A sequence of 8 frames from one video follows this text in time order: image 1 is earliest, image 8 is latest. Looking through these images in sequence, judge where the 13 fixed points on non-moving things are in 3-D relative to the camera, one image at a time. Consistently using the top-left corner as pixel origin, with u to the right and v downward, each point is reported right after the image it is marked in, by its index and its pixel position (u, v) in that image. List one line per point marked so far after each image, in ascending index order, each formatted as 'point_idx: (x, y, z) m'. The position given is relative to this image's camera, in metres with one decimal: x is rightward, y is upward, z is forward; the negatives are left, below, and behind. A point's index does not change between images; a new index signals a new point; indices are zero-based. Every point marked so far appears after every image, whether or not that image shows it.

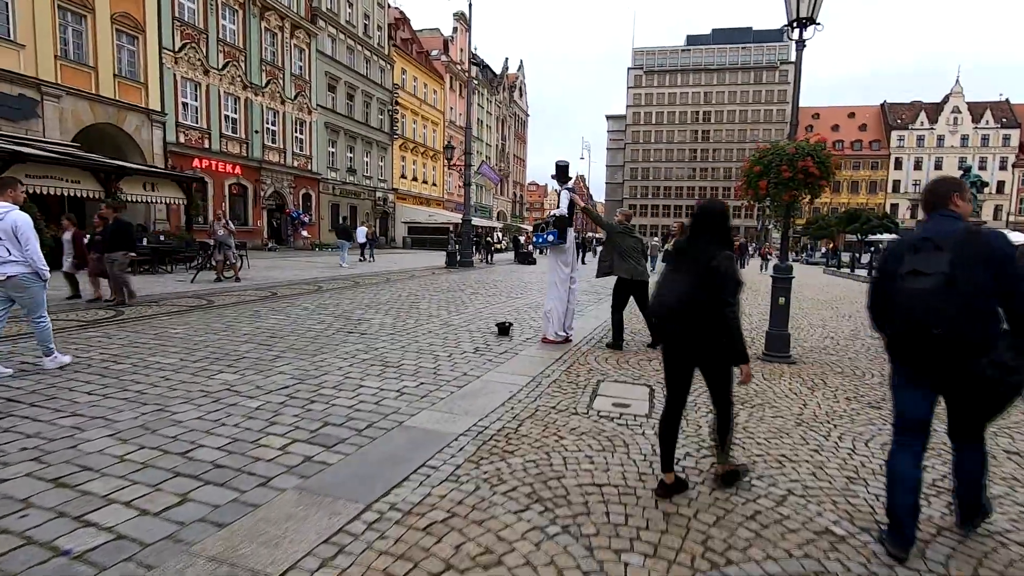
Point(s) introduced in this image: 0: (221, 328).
0: (-4.2, -0.6, +7.7) m
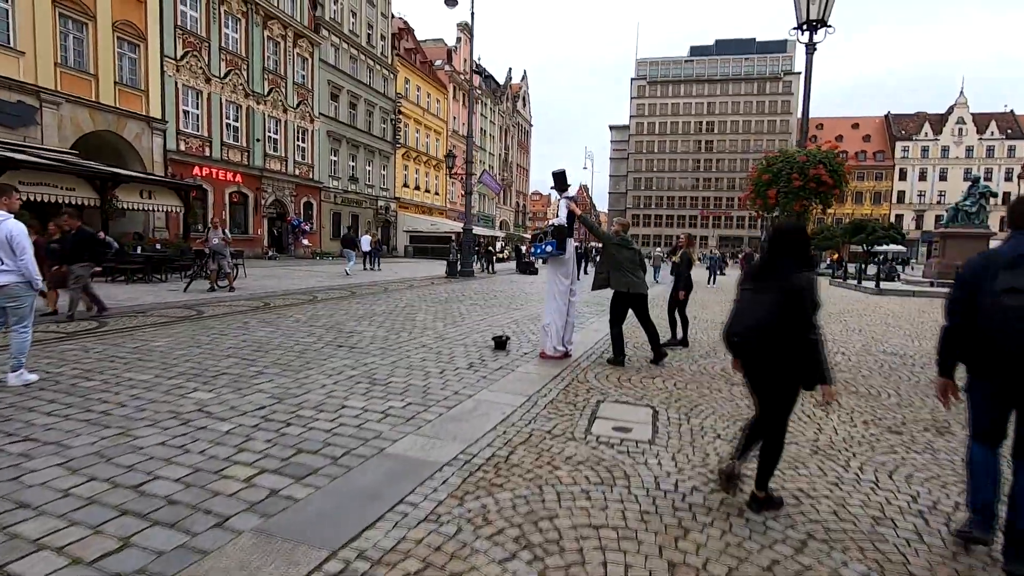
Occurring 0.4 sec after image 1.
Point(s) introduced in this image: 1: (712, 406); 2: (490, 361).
0: (-4.2, -0.7, +7.4) m
1: (+2.0, -1.2, +5.4) m
2: (-0.3, -0.9, +6.9) m
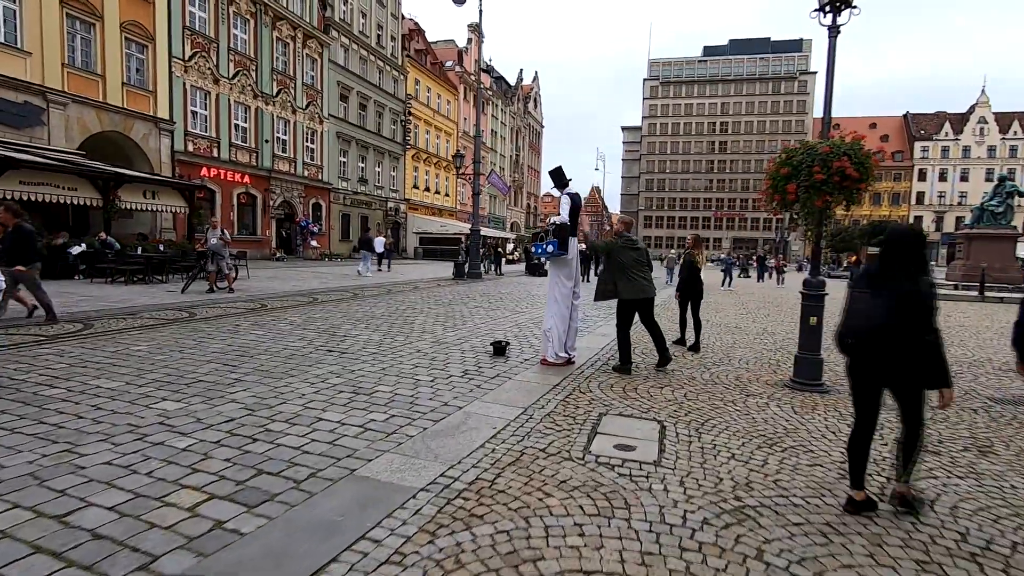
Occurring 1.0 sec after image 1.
0: (-4.2, -0.7, +7.1) m
1: (+2.0, -1.2, +4.9) m
2: (-0.3, -1.0, +6.5) m
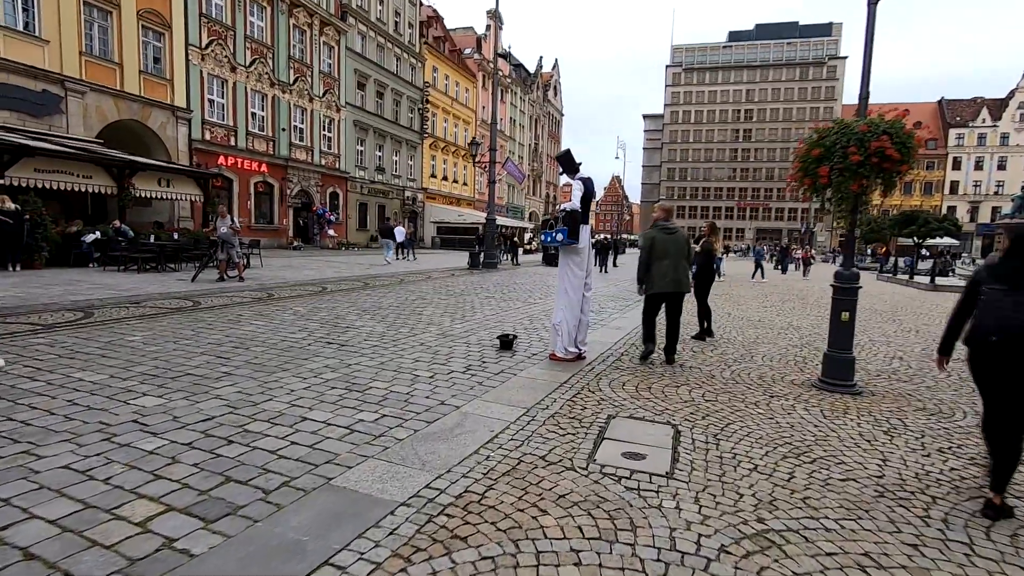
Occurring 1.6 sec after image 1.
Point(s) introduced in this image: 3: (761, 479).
0: (-4.1, -0.6, +6.8) m
1: (+2.0, -1.1, +4.5) m
2: (-0.2, -0.9, +6.2) m
3: (+1.6, -1.2, +3.5) m
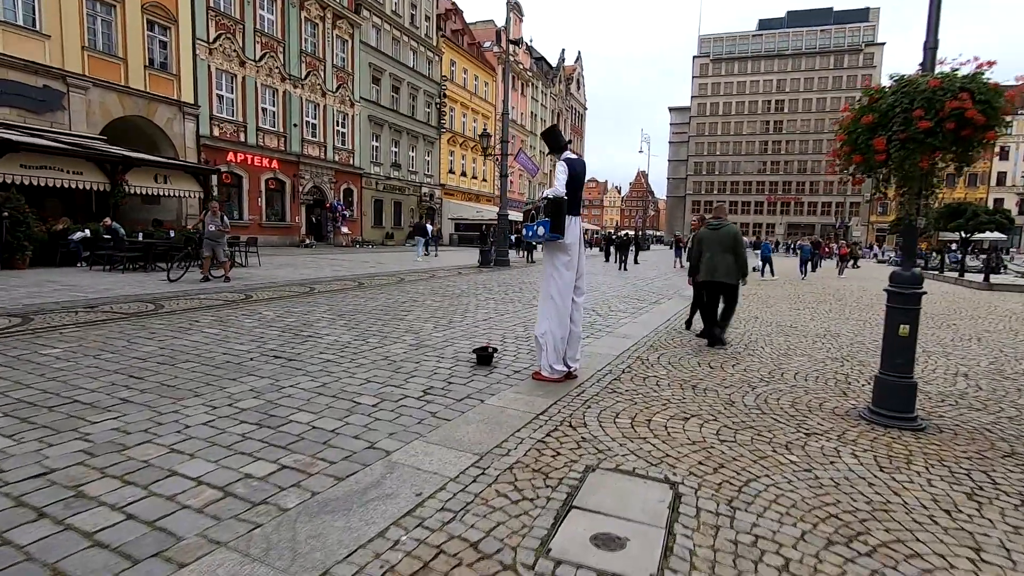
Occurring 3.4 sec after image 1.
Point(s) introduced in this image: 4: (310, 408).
0: (-4.4, -0.6, +5.9) m
1: (+1.6, -1.2, +3.3) m
2: (-0.5, -0.9, +5.1) m
3: (+1.2, -1.3, +2.3) m
4: (-1.6, -0.9, +4.2) m
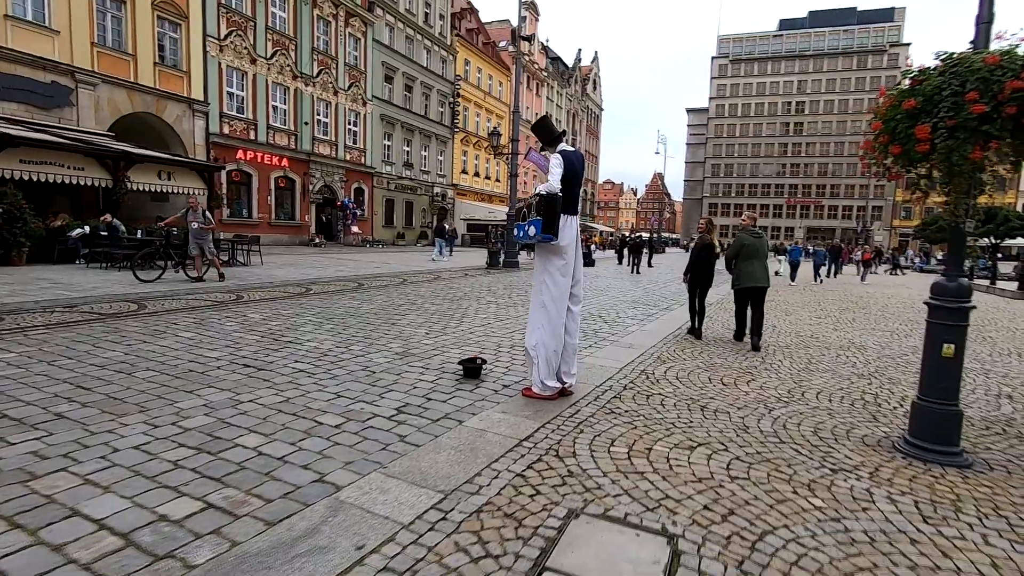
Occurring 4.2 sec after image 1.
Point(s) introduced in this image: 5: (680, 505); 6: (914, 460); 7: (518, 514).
0: (-4.5, -0.7, +5.5) m
1: (+1.5, -1.3, +2.8) m
2: (-0.6, -1.0, +4.6) m
3: (+1.0, -1.4, +1.8) m
4: (-1.7, -1.0, +3.8) m
5: (+1.0, -1.2, +3.0) m
6: (+2.9, -1.2, +3.9) m
7: (0.0, -1.2, +2.8) m
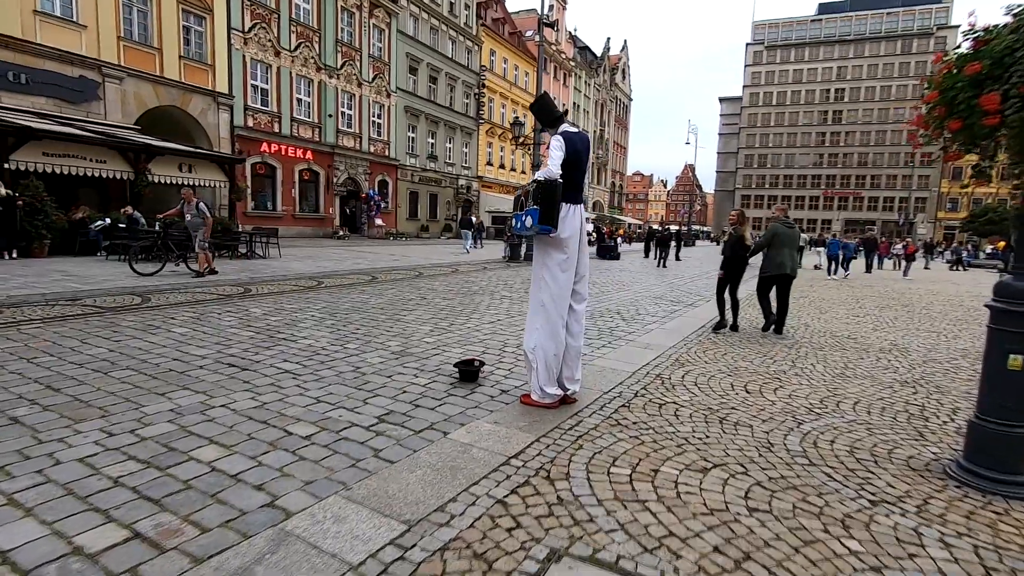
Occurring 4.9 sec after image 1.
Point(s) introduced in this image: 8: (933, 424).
0: (-4.4, -0.6, +5.3) m
1: (+1.3, -1.3, +2.3) m
2: (-0.6, -0.9, +4.2) m
3: (+0.8, -1.4, +1.3) m
4: (-1.8, -1.0, +3.4) m
5: (+0.8, -1.2, +2.6) m
6: (+2.8, -1.2, +3.3) m
7: (-0.1, -1.2, +2.4) m
8: (+3.5, -1.1, +4.5) m
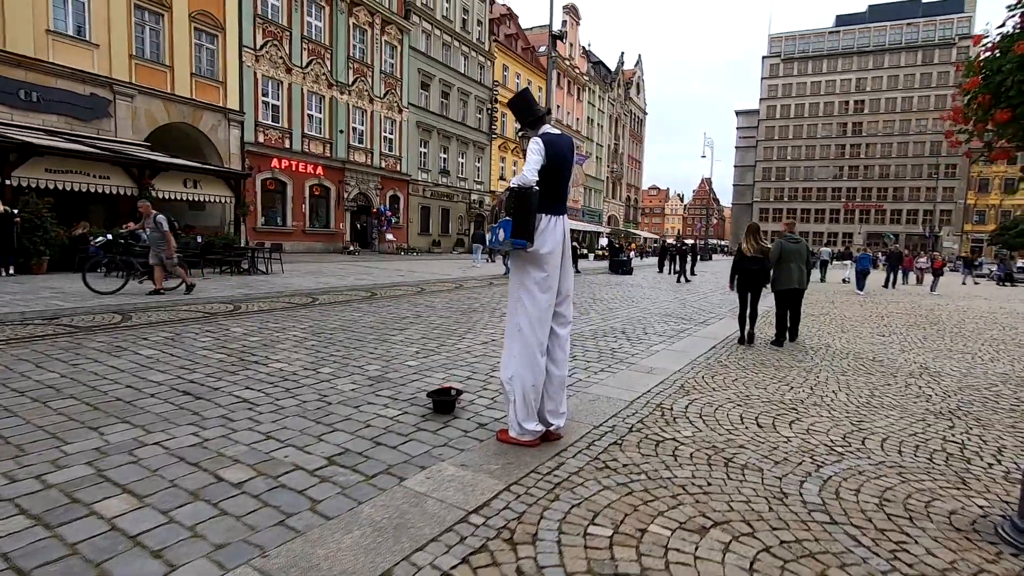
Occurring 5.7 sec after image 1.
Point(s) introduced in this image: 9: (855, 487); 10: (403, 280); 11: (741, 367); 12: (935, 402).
0: (-4.6, -0.8, +5.0) m
1: (+1.1, -1.4, +1.7) m
2: (-0.8, -1.1, +3.7) m
3: (+0.6, -1.5, +0.8) m
4: (-2.0, -1.1, +3.0) m
5: (+0.6, -1.3, +2.0) m
6: (+2.6, -1.4, +2.7) m
7: (-0.3, -1.3, +1.9) m
8: (+3.3, -1.3, +3.8) m
9: (+2.2, -1.3, +3.4) m
10: (-3.3, +0.2, +16.5) m
11: (+2.9, -1.0, +6.8) m
12: (+4.3, -1.2, +5.5) m
